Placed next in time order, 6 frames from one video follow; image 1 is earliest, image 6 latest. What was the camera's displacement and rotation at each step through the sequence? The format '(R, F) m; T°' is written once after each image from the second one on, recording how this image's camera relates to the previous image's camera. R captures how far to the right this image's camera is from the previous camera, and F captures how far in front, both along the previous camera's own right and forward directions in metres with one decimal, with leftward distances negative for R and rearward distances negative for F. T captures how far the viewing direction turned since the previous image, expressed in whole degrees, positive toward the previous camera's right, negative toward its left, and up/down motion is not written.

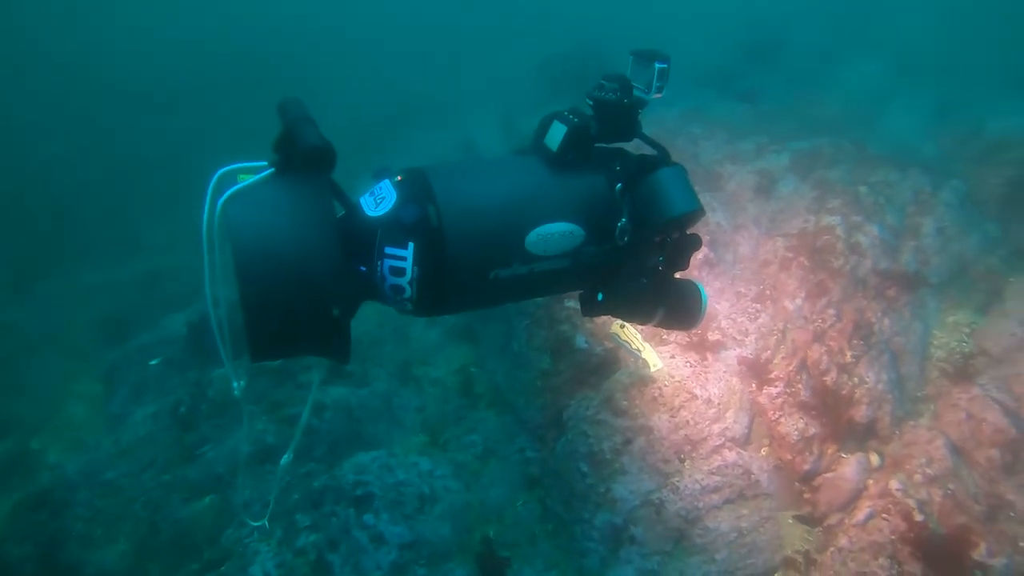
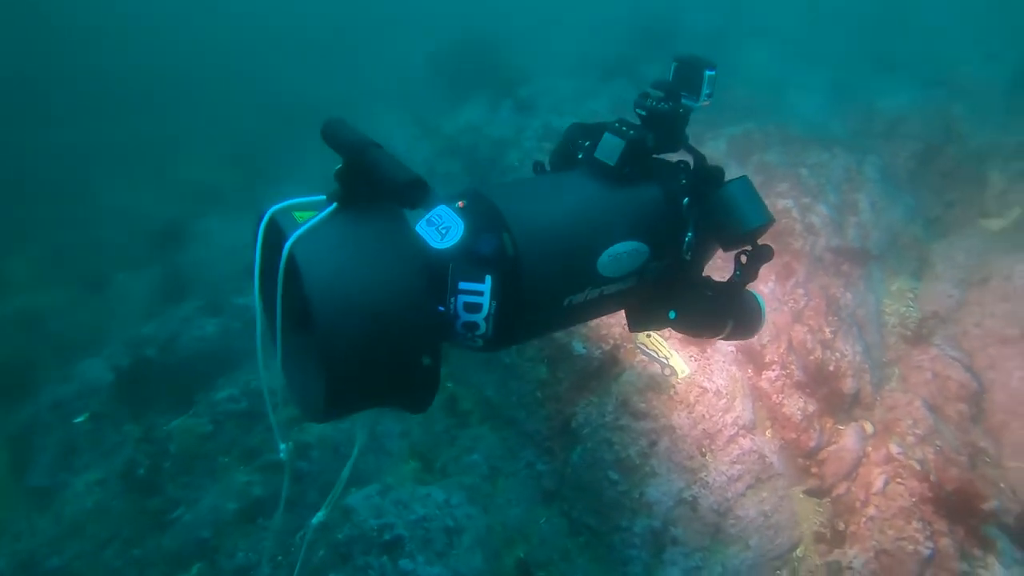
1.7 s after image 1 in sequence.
(-0.8, +0.2) m; +11°
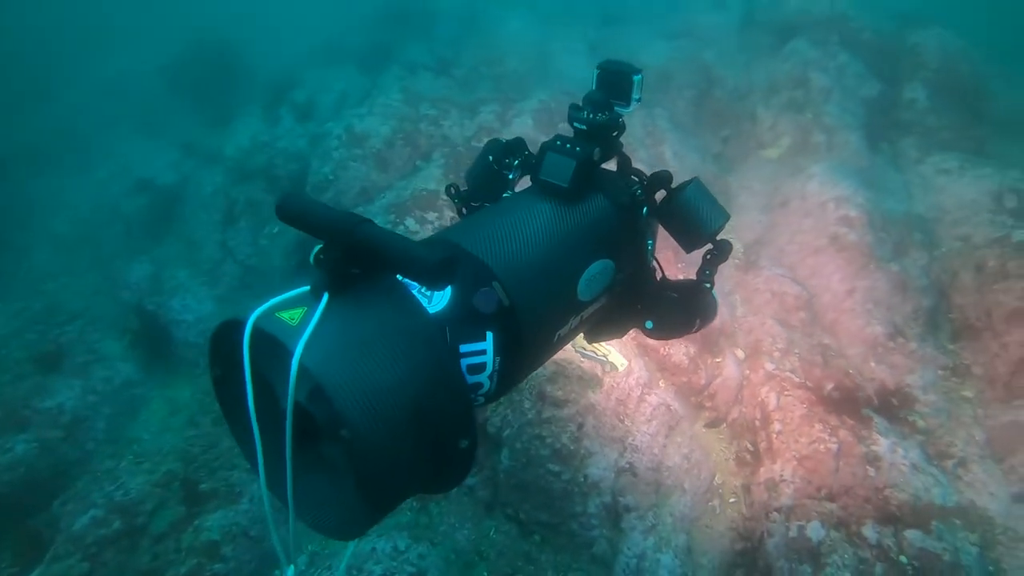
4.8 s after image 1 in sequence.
(-0.7, +0.2) m; +19°
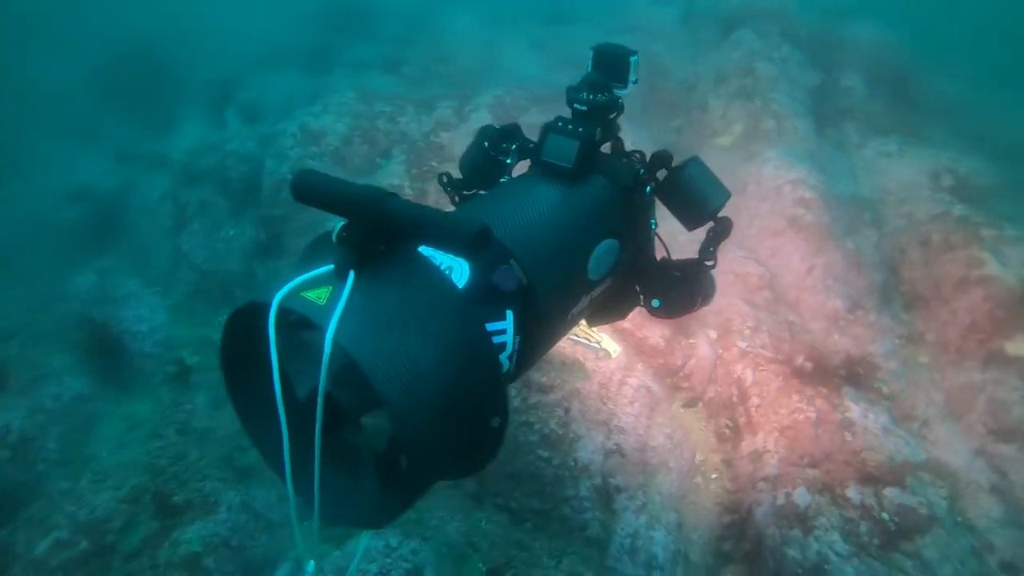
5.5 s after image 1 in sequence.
(-0.3, 0.0) m; +5°
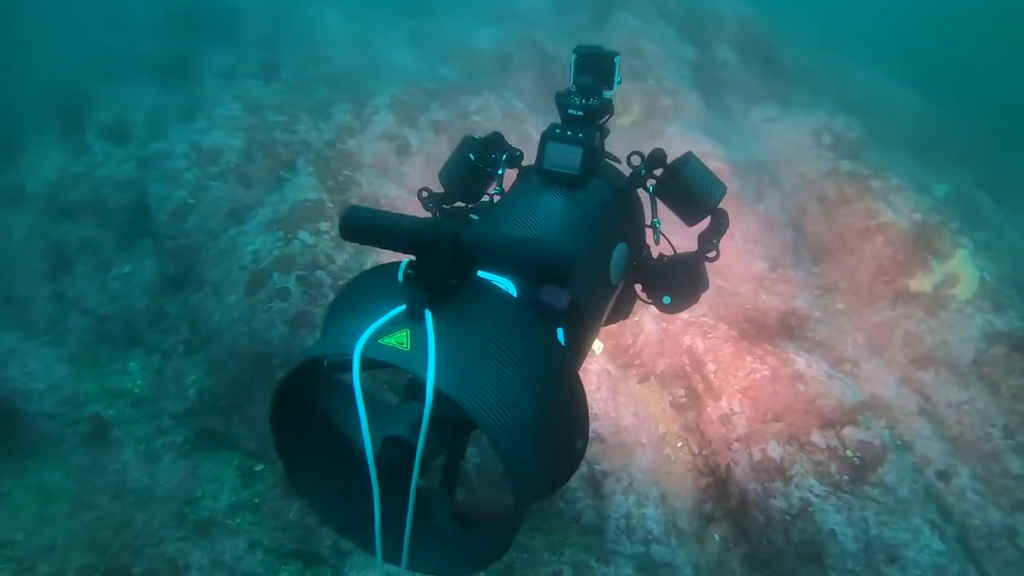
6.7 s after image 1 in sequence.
(-0.5, +0.1) m; +11°
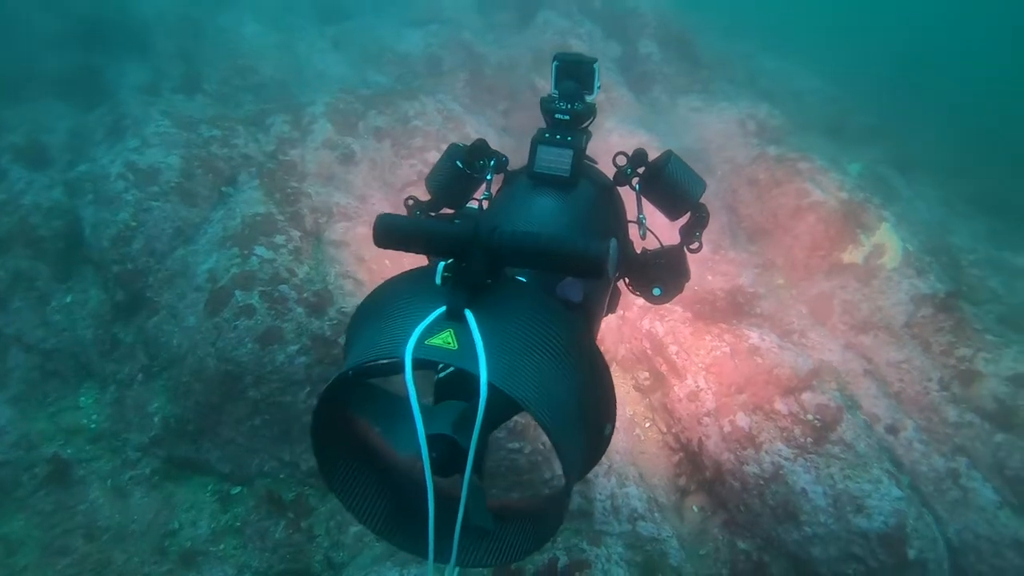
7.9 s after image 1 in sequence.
(-0.3, -0.1) m; +7°
